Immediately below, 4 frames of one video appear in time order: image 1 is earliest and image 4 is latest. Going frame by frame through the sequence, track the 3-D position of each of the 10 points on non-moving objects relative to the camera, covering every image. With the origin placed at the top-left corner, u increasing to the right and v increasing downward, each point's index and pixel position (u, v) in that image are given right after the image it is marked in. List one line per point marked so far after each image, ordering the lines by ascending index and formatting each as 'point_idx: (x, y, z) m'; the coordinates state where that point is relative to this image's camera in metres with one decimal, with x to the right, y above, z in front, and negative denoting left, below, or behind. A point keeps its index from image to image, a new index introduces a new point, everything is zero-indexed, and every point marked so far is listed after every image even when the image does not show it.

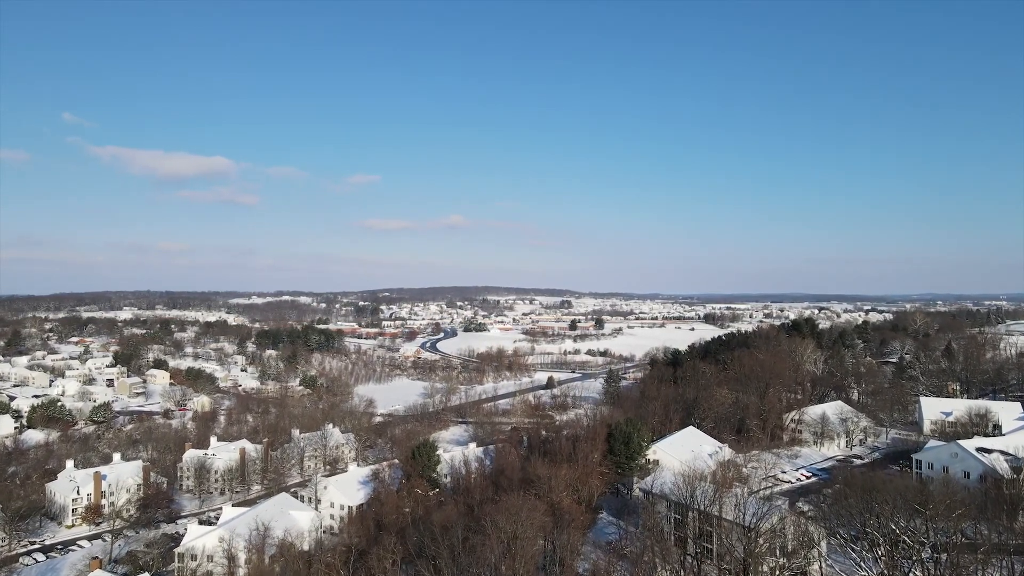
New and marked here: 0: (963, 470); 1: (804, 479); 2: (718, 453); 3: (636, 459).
0: (+10.0, -4.1, +16.1) m
1: (+7.9, -5.2, +19.7) m
2: (+5.5, -4.4, +19.2) m
3: (+3.0, -4.2, +17.8) m
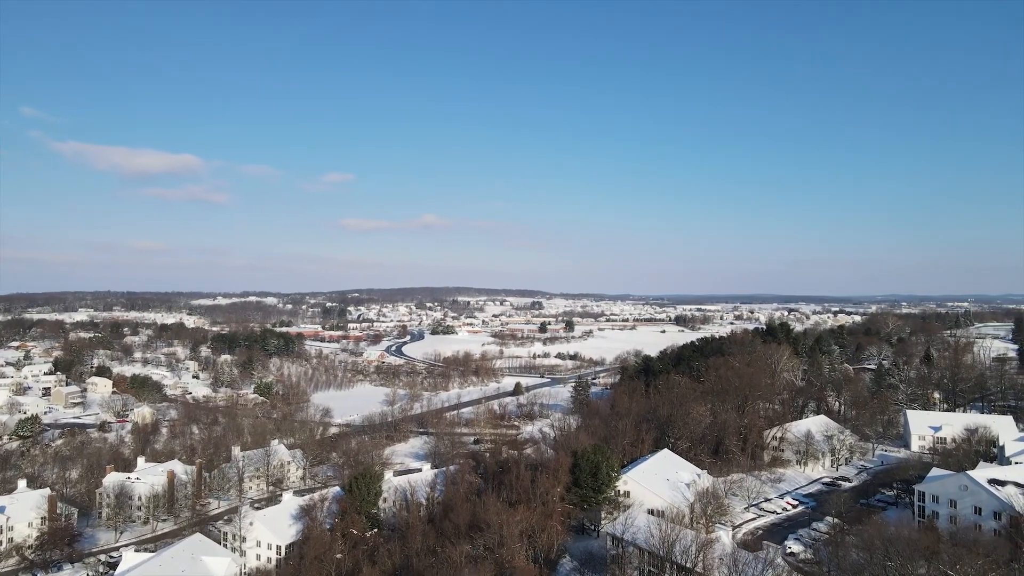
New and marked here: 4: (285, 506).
0: (+9.0, -4.3, +14.1) m
1: (+6.8, -5.4, +17.6) m
2: (+4.3, -4.6, +17.0) m
3: (+2.0, -4.4, +15.5) m
4: (-5.6, -5.4, +18.0) m
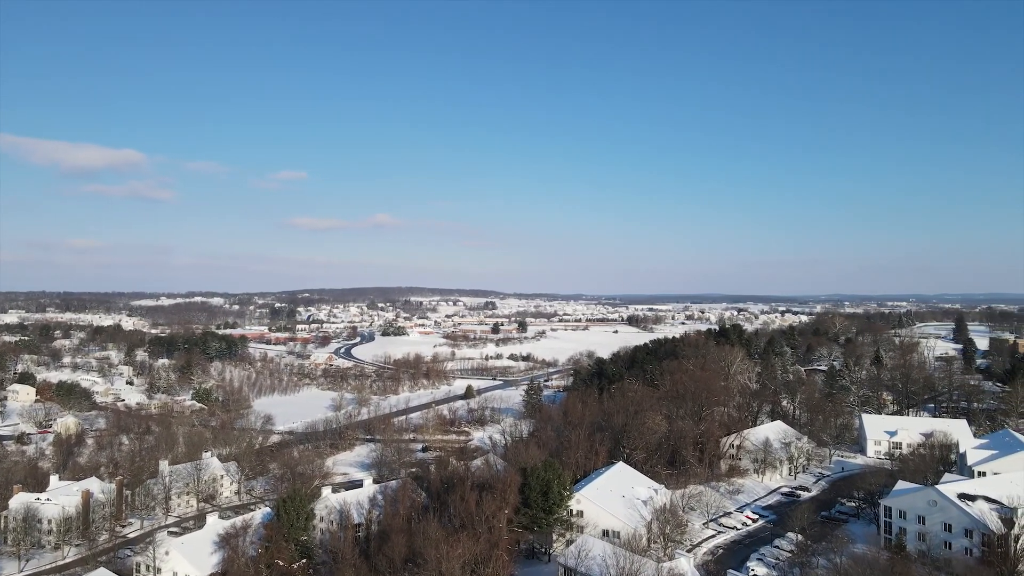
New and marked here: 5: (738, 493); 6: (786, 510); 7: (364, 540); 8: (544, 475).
0: (+8.0, -4.3, +13.3) m
1: (+5.5, -5.5, +16.7) m
2: (+3.1, -4.7, +16.0) m
3: (+0.8, -4.5, +14.3) m
4: (-6.9, -5.5, +16.3) m
5: (+6.1, -5.5, +19.6) m
6: (+6.8, -5.5, +17.9) m
7: (-3.1, -5.2, +15.0) m
8: (+0.6, -3.8, +14.5) m
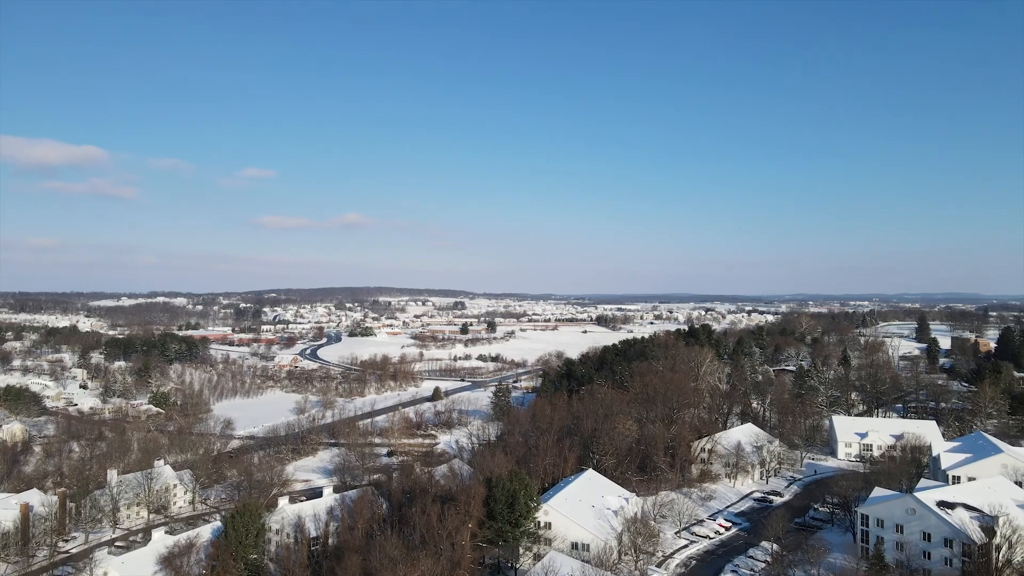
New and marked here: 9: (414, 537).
0: (+7.3, -4.4, +12.9) m
1: (+4.7, -5.5, +16.2) m
2: (+2.4, -4.7, +15.3) m
3: (+0.2, -4.5, +13.6) m
4: (-7.6, -5.5, +15.2) m
5: (+5.2, -5.6, +19.0) m
6: (+6.0, -5.5, +17.4) m
7: (-3.8, -5.2, +14.1) m
8: (0.0, -3.8, +13.8) m
9: (-1.8, -4.6, +13.2) m
